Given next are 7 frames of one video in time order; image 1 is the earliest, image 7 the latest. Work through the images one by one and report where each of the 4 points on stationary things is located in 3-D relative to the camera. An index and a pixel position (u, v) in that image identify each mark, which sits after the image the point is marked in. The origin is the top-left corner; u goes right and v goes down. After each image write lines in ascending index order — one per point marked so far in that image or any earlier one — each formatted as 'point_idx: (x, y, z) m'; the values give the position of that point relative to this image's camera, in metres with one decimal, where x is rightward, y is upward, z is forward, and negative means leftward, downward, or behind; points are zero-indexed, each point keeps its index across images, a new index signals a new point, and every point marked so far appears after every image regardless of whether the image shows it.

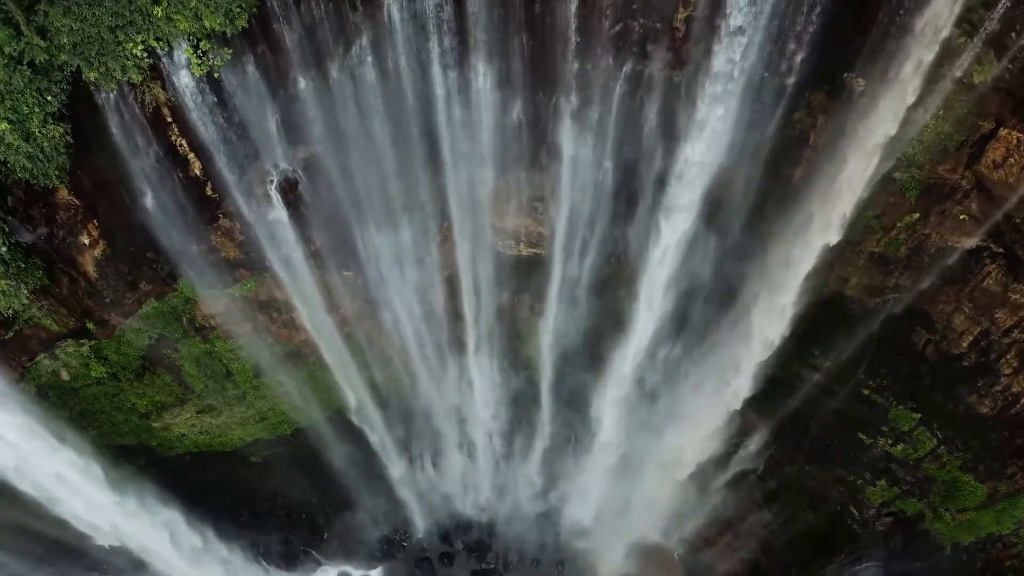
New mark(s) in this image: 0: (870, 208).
0: (+5.3, +1.2, +9.6) m
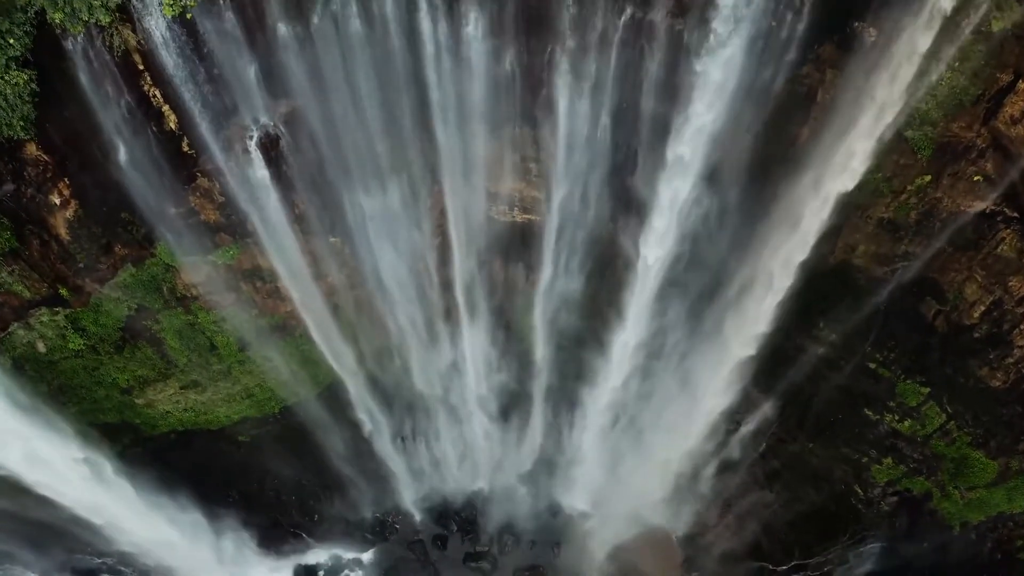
0: (+5.2, +1.7, +9.2) m
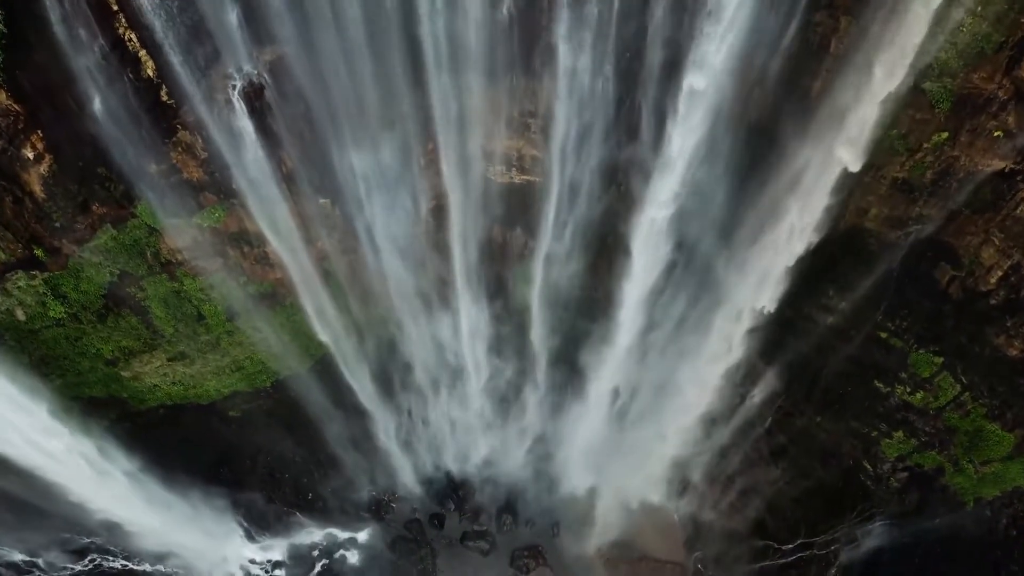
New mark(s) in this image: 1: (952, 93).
0: (+5.2, +2.2, +8.8) m
1: (+5.6, +2.5, +8.3) m
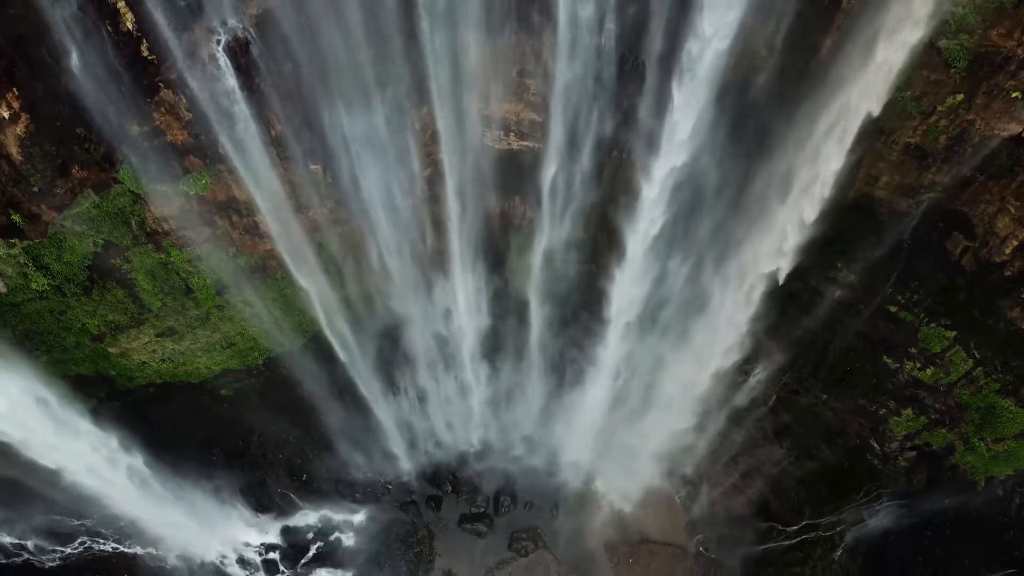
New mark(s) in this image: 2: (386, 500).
0: (+5.1, +2.6, +8.4) m
1: (+5.6, +2.9, +7.9) m
2: (-2.5, -4.2, +12.7) m
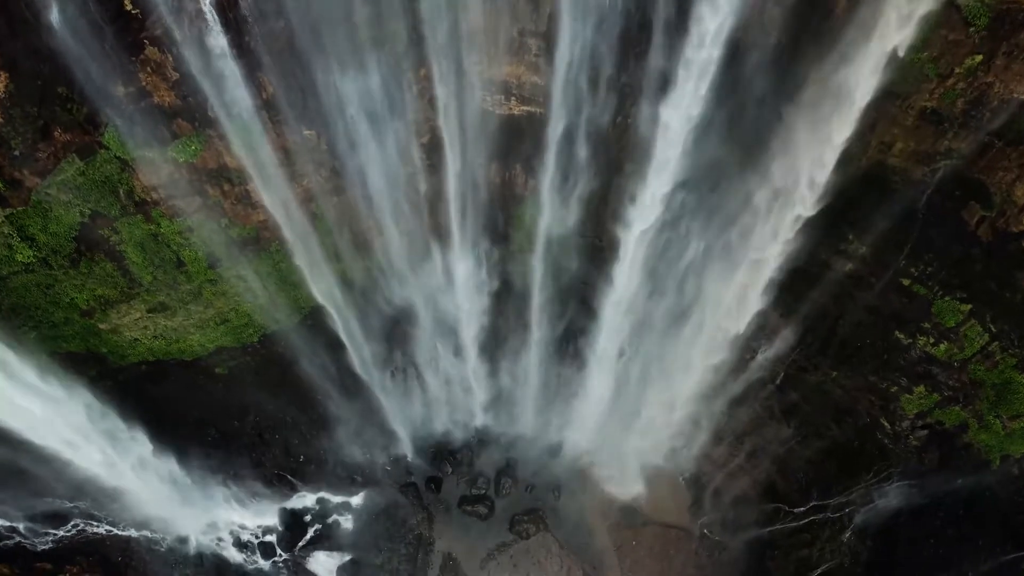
0: (+5.1, +3.0, +8.1) m
1: (+5.6, +3.3, +7.6) m
2: (-2.4, -3.7, +12.5) m
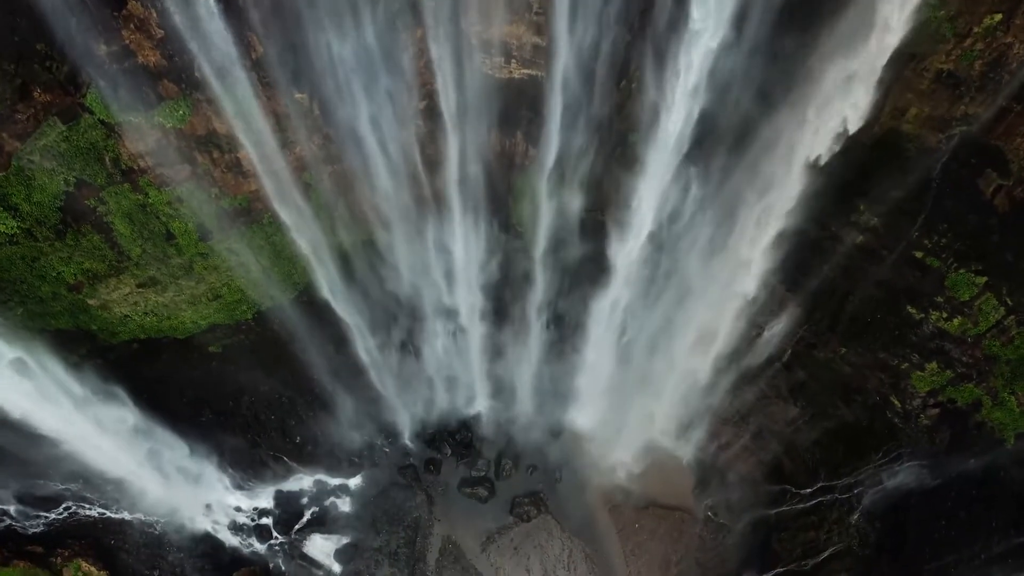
0: (+5.1, +3.4, +7.7) m
1: (+5.6, +3.7, +7.2) m
2: (-2.4, -3.3, +12.2) m
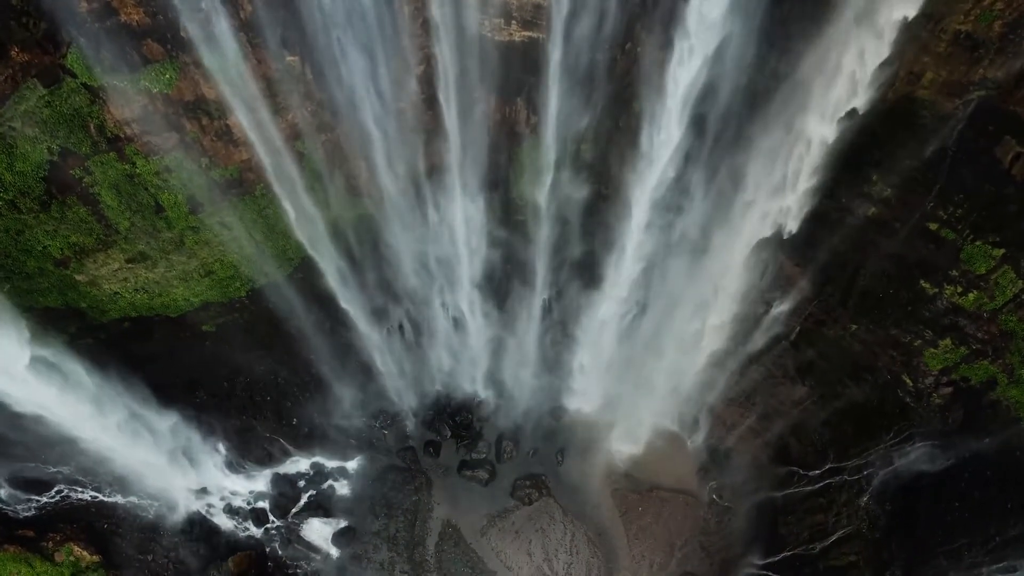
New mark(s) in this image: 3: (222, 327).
0: (+5.1, +3.8, +7.4) m
1: (+5.6, +4.0, +6.8) m
2: (-2.4, -2.9, +12.0) m
3: (-5.1, -0.7, +11.3) m
